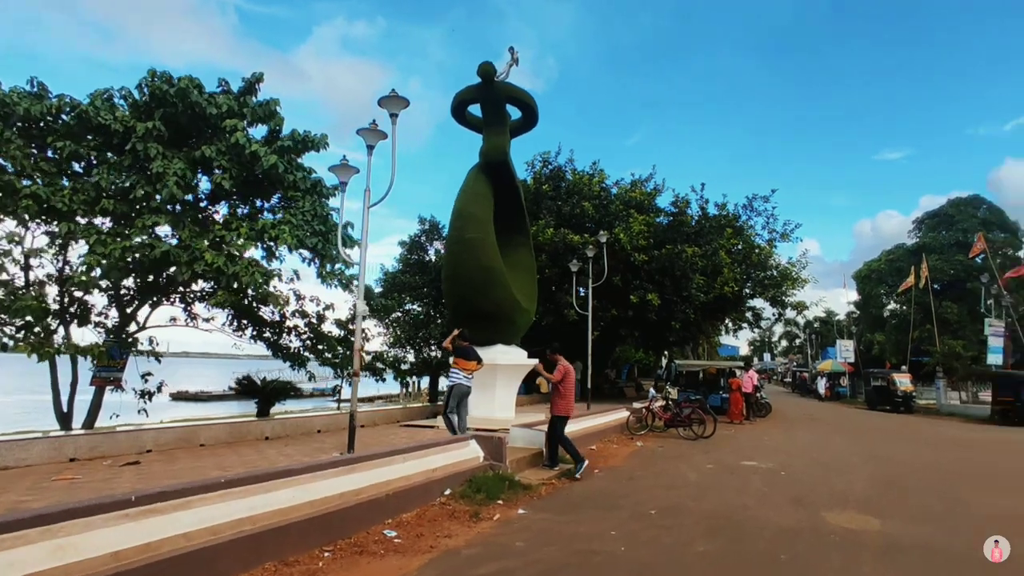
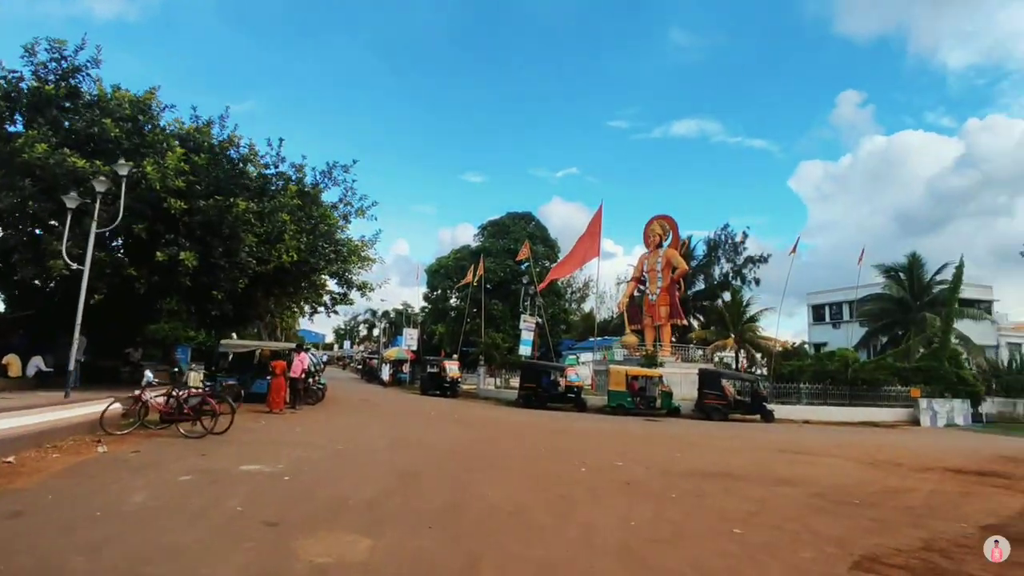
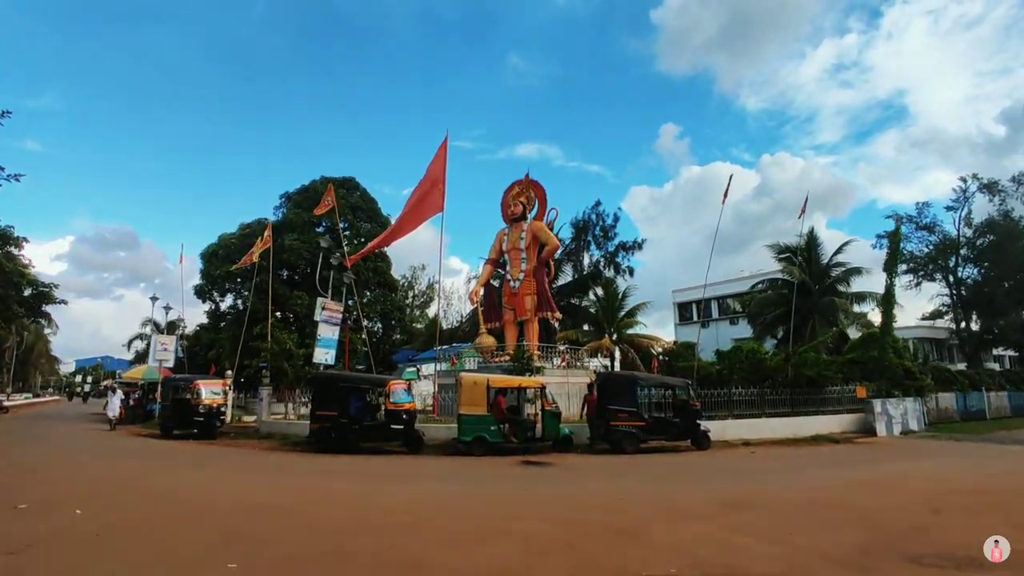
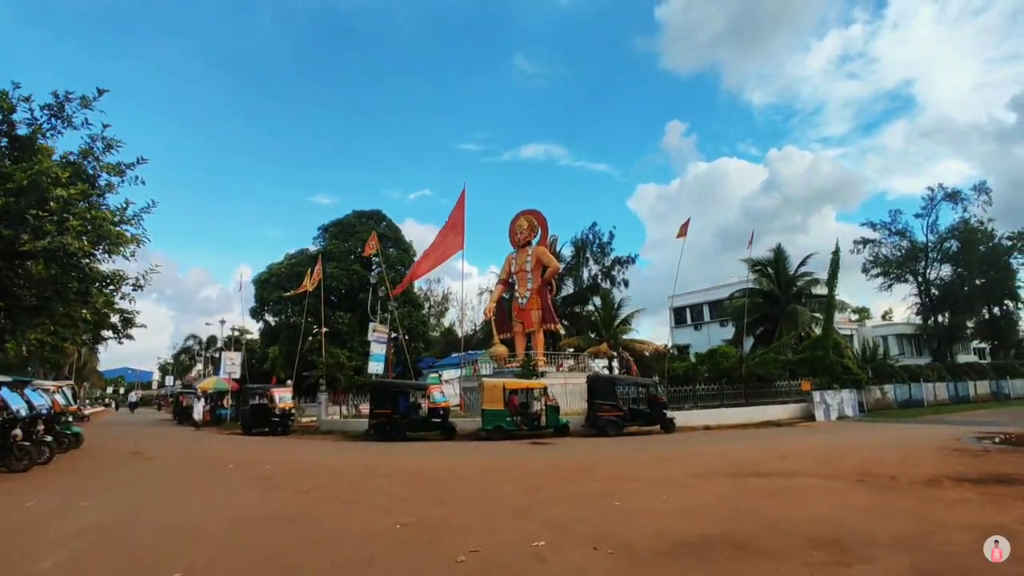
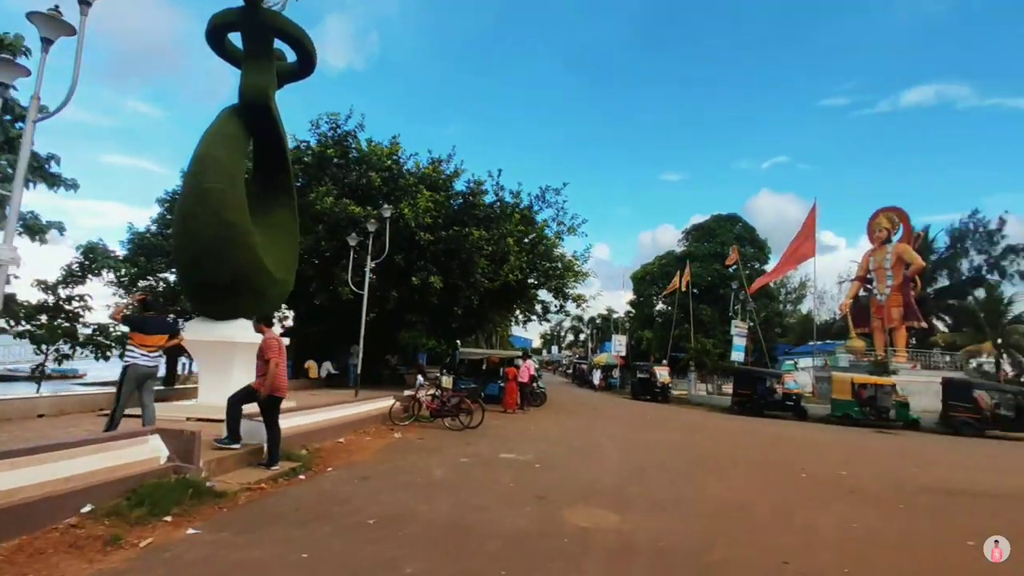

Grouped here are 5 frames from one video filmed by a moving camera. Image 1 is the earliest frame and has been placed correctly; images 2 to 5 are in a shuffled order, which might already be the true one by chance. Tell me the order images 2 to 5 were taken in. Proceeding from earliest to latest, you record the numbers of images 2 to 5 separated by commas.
5, 2, 4, 3
